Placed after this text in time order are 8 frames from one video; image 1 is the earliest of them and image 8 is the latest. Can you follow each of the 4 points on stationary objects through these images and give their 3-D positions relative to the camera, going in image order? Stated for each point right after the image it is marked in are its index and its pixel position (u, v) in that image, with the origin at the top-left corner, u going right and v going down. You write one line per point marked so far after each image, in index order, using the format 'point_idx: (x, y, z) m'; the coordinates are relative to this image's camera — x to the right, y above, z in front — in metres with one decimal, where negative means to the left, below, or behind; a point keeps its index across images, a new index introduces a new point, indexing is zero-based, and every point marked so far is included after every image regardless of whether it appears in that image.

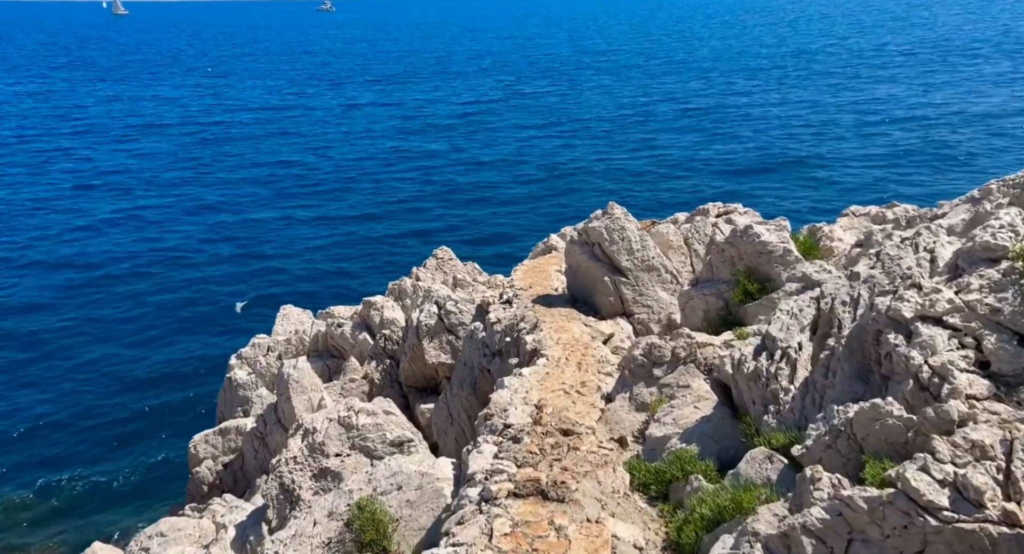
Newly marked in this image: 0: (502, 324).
0: (-0.2, -0.9, +18.0) m
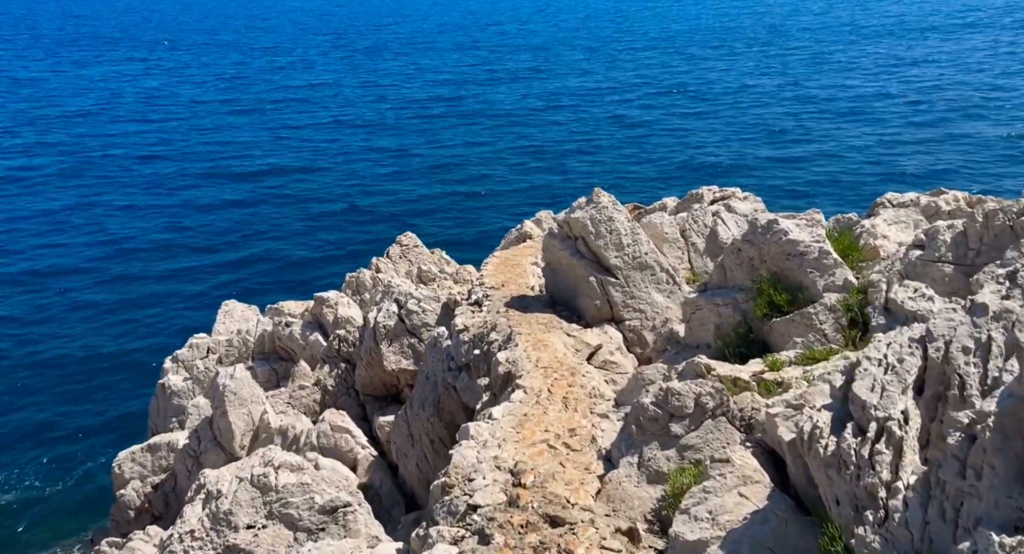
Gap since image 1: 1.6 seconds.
0: (-0.7, -0.9, +15.4) m
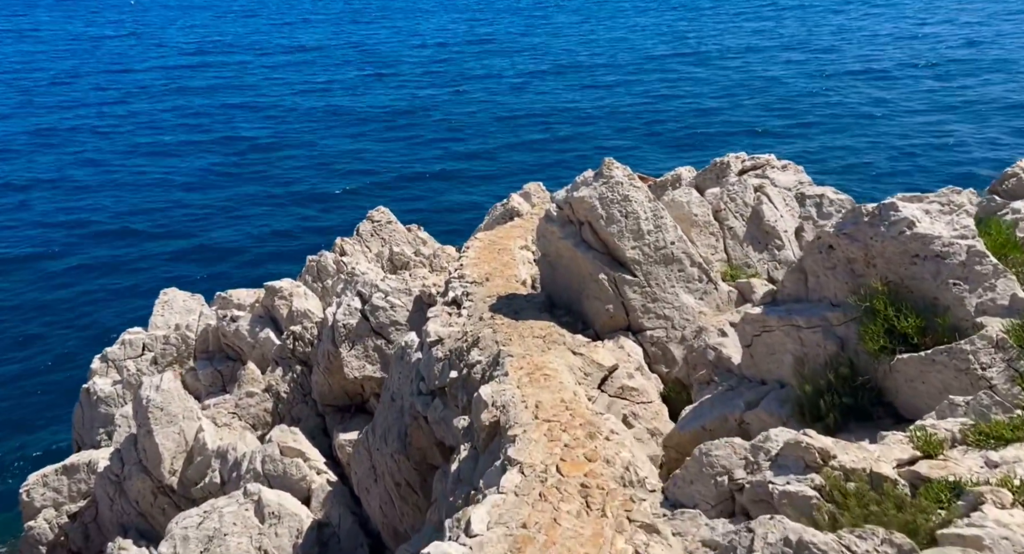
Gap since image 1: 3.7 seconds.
0: (-0.8, -0.8, +12.0) m
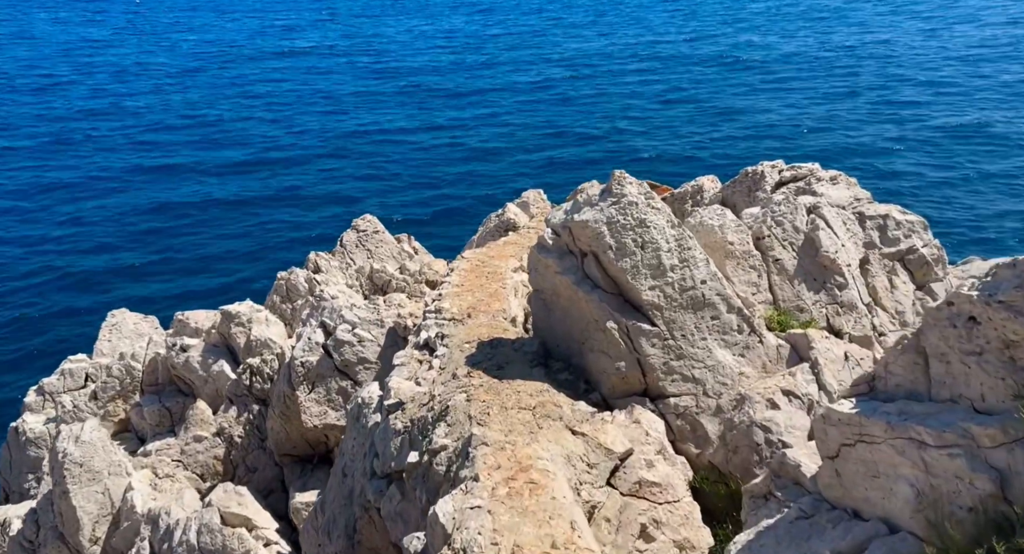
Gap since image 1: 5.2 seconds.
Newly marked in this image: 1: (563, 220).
0: (-1.0, -1.2, +9.3) m
1: (+0.5, +0.5, +9.1) m
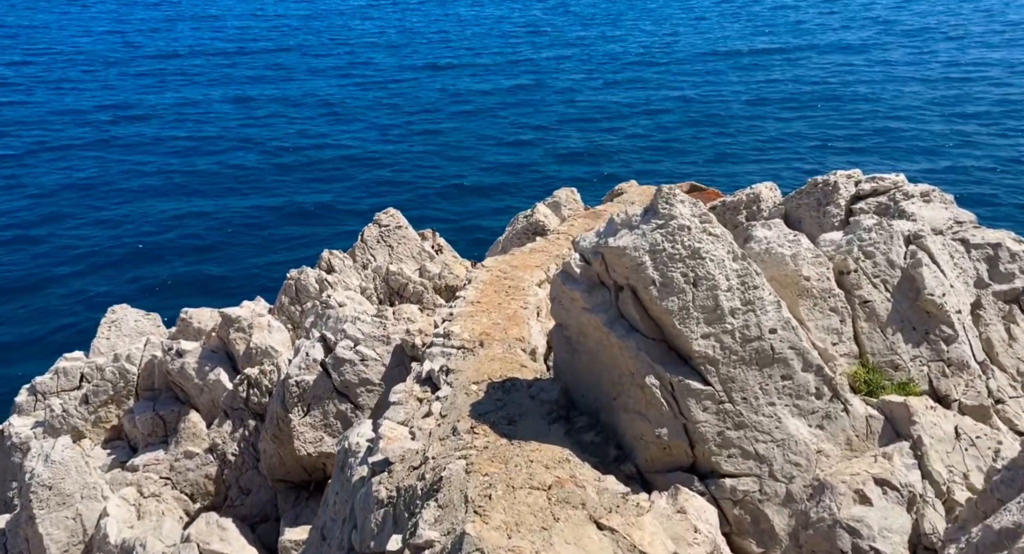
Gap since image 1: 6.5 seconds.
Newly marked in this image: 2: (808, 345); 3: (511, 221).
0: (-0.9, -1.5, +7.5) m
1: (+0.6, +0.2, +7.2) m
2: (+2.0, -0.5, +6.8) m
3: (-0.1, +0.9, +16.1) m
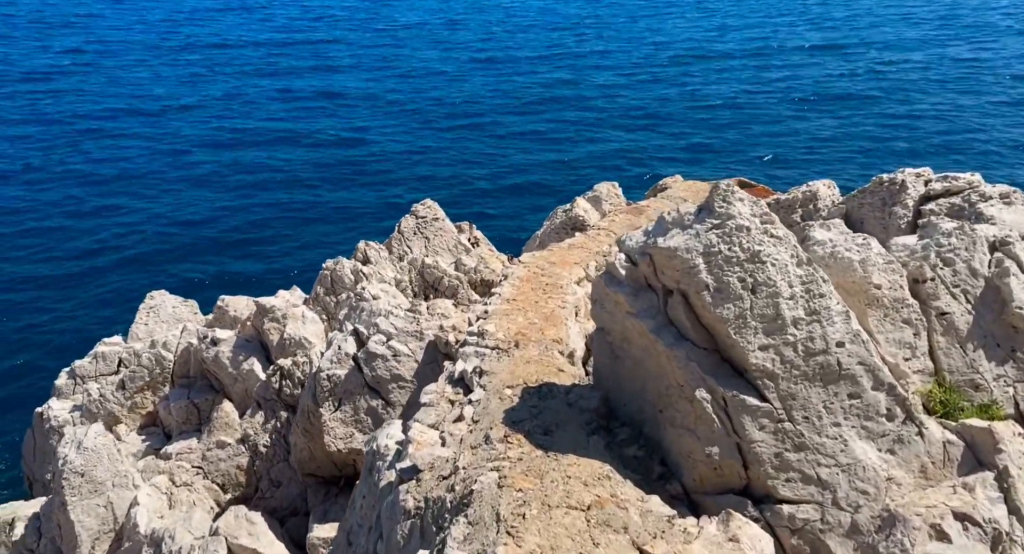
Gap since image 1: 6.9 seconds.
0: (-0.6, -1.4, +6.9) m
1: (+0.9, +0.2, +6.6) m
2: (+2.2, -0.5, +6.2) m
3: (+0.6, +0.9, +15.5) m
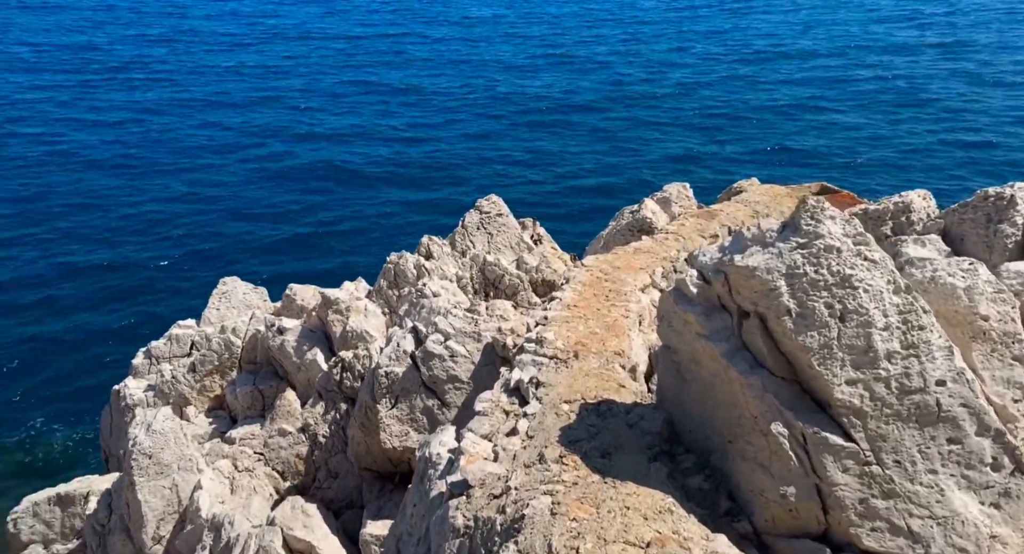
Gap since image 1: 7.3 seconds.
0: (-0.3, -1.5, +6.4) m
1: (+1.3, +0.1, +6.0) m
2: (+2.6, -0.7, +5.5) m
3: (+1.6, +0.9, +14.9) m
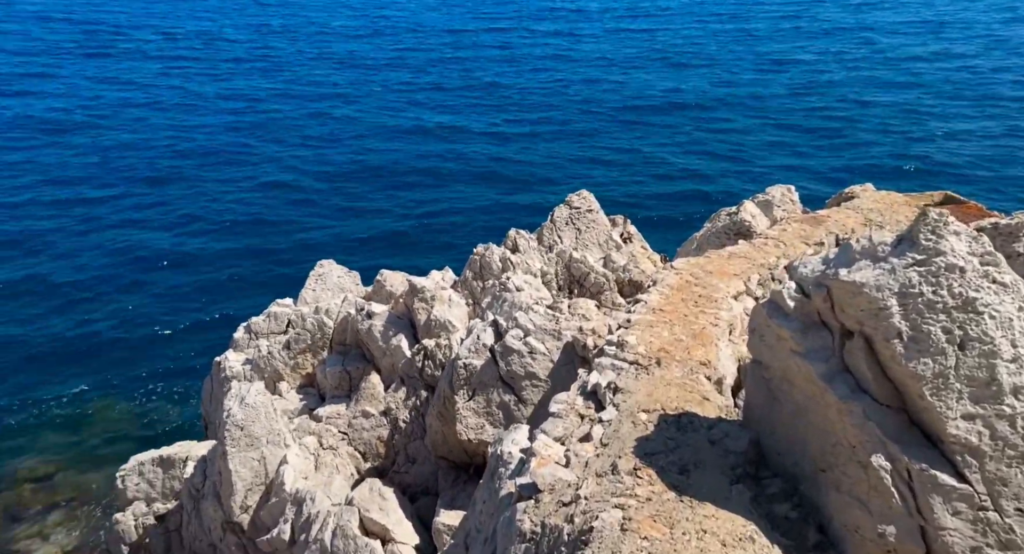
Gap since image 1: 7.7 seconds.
0: (+0.1, -1.4, +6.0) m
1: (+1.7, +0.1, +5.4) m
2: (+2.9, -0.8, +4.8) m
3: (+2.9, +0.8, +14.3) m
